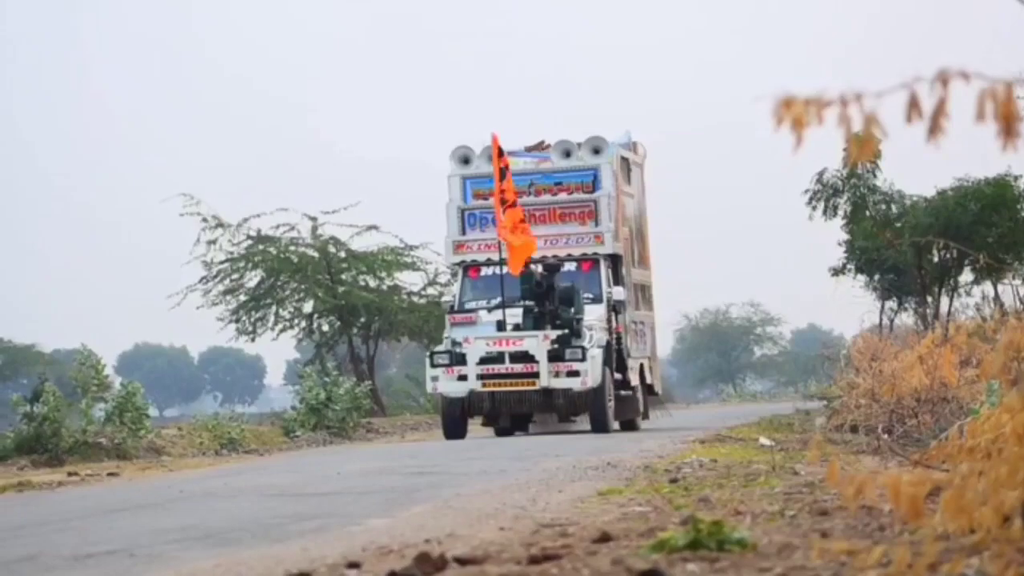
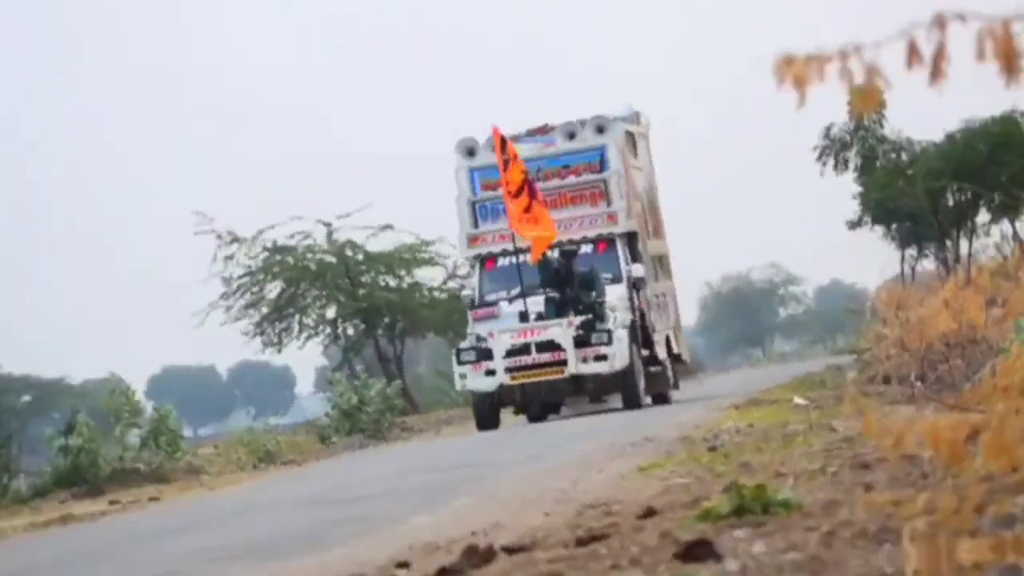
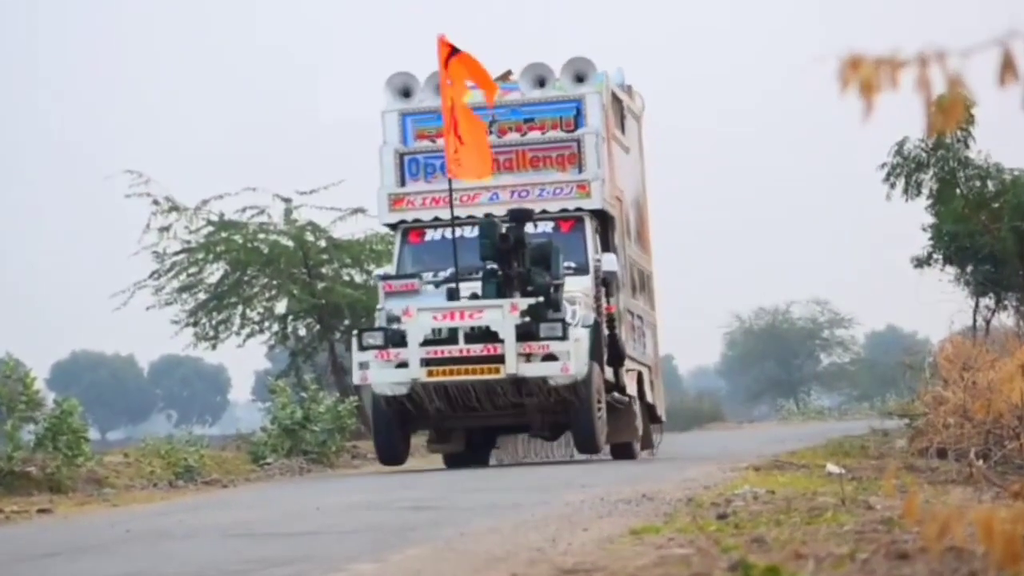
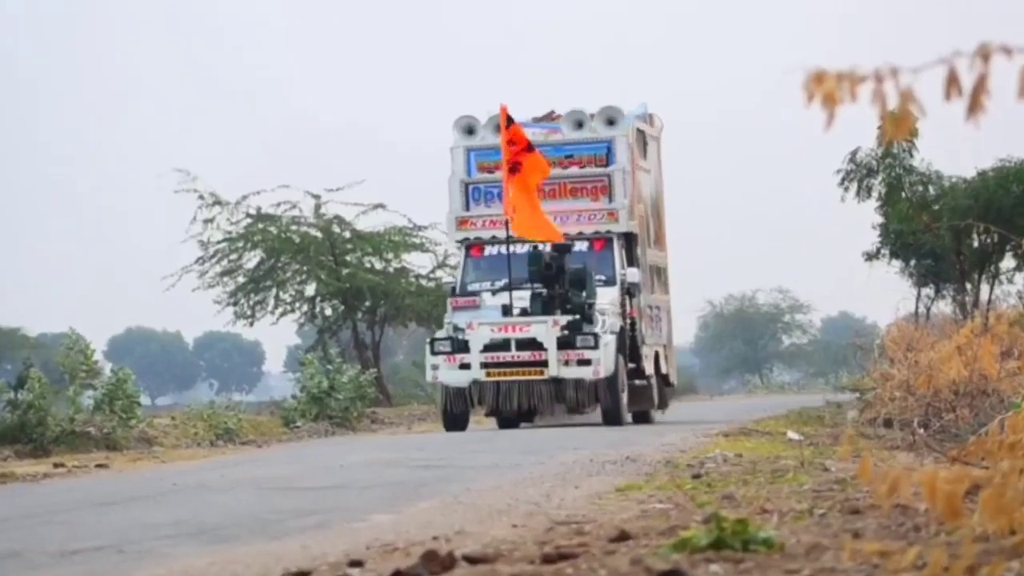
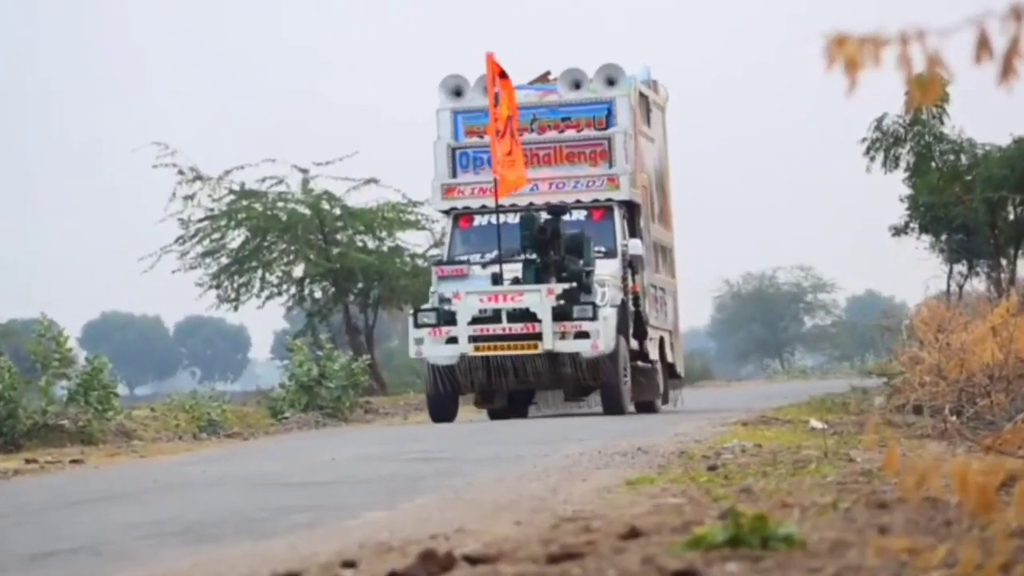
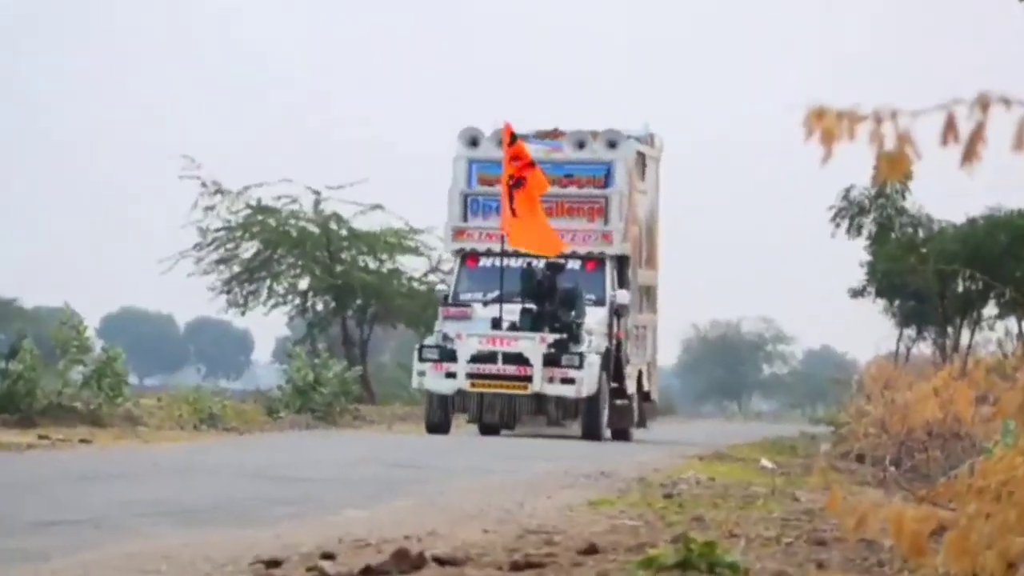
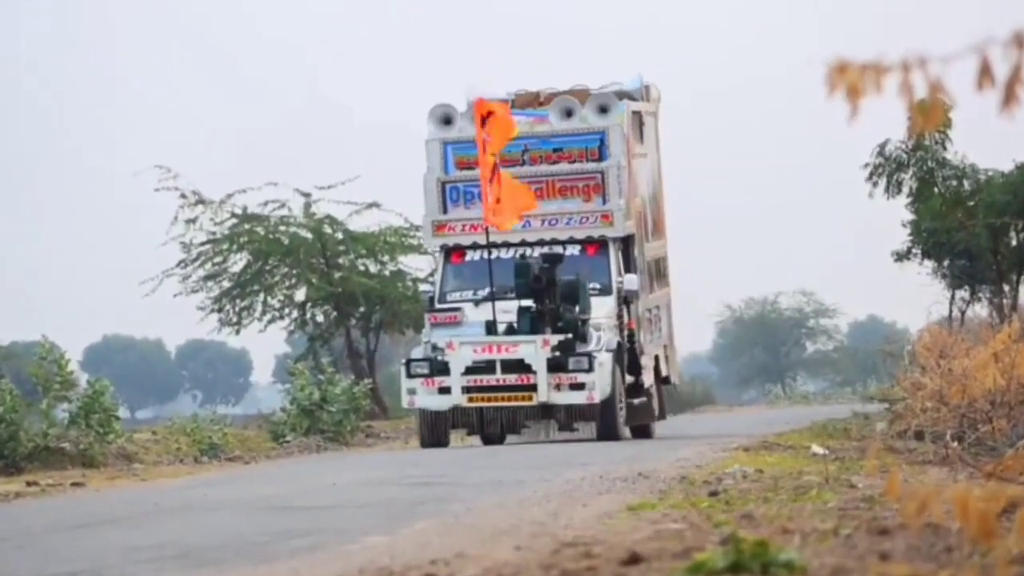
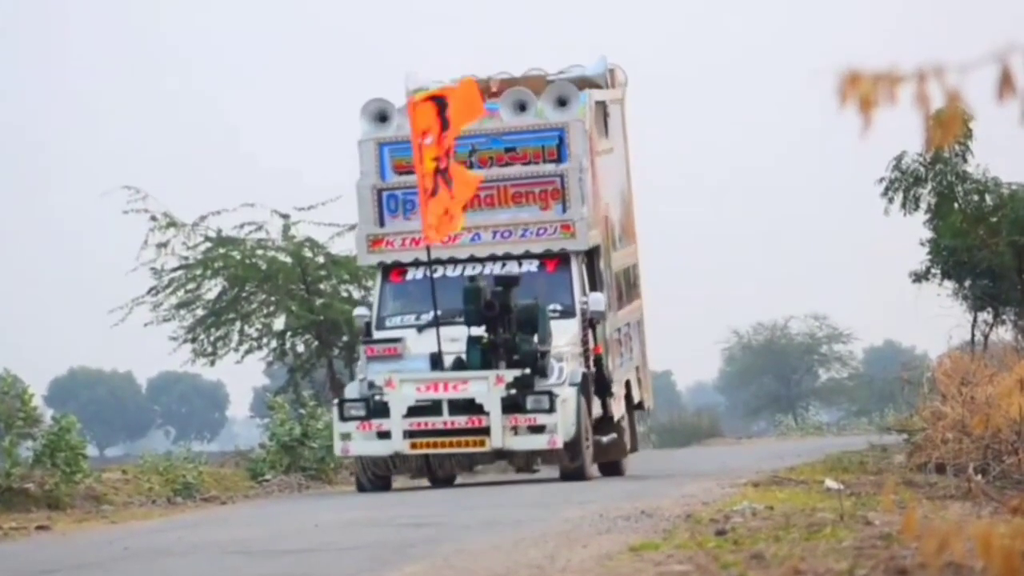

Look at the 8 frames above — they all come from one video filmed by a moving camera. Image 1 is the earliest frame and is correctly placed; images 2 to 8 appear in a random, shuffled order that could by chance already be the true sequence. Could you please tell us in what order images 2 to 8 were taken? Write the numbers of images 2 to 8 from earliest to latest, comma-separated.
4, 2, 6, 5, 7, 3, 8
